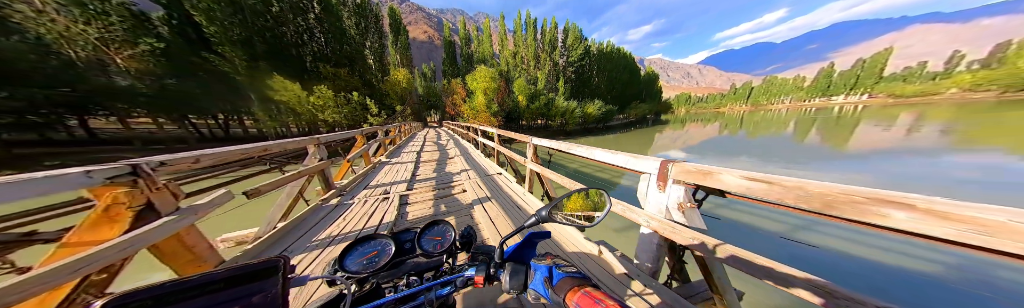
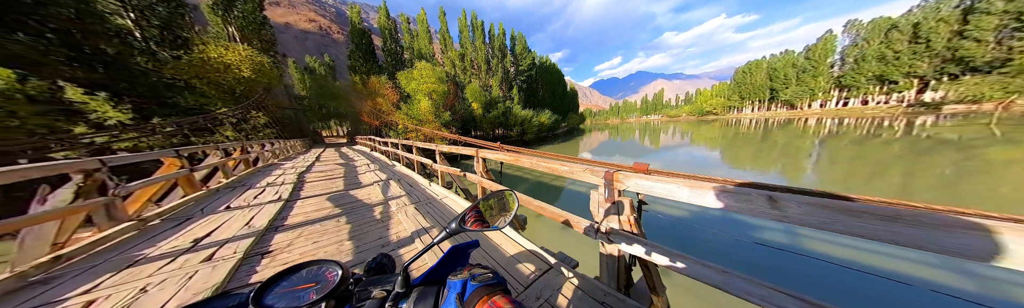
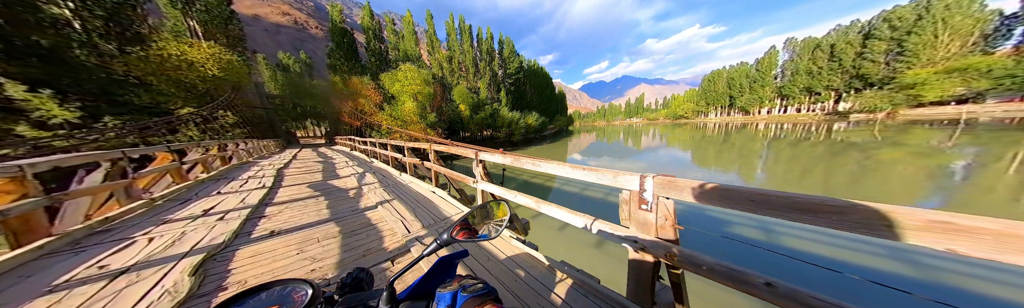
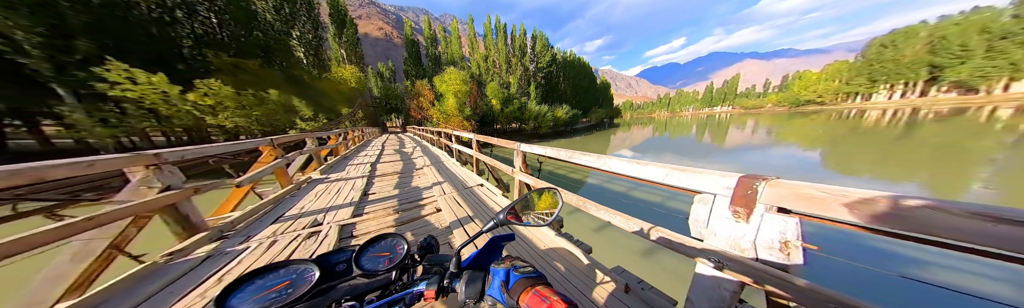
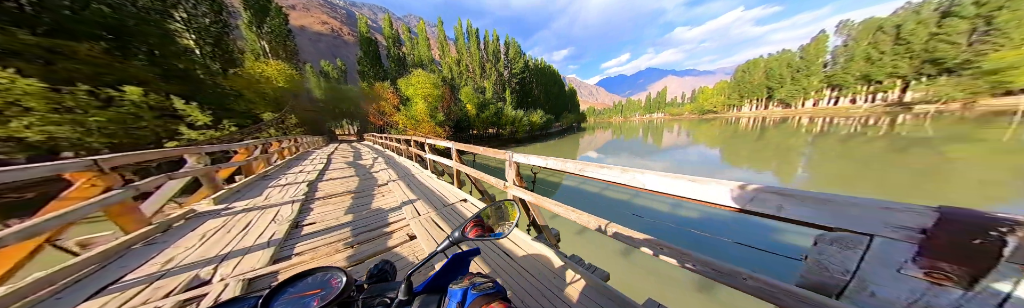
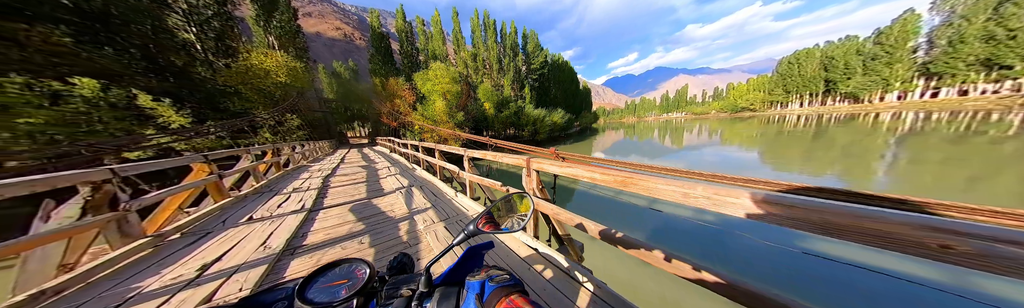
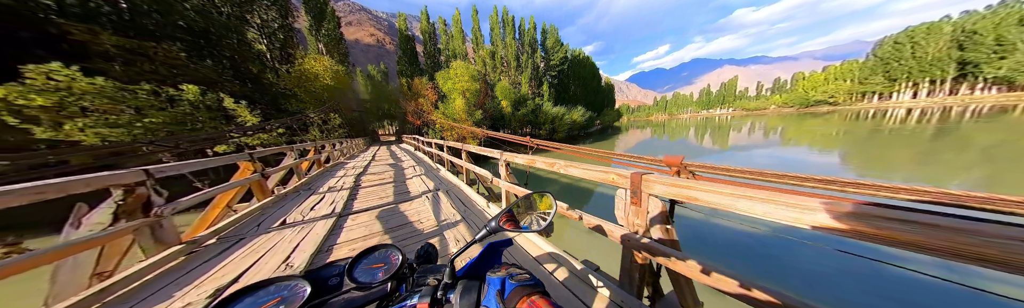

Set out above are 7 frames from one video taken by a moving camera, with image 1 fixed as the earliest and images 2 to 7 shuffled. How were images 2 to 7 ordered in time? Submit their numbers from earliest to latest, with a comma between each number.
4, 5, 3, 2, 6, 7
